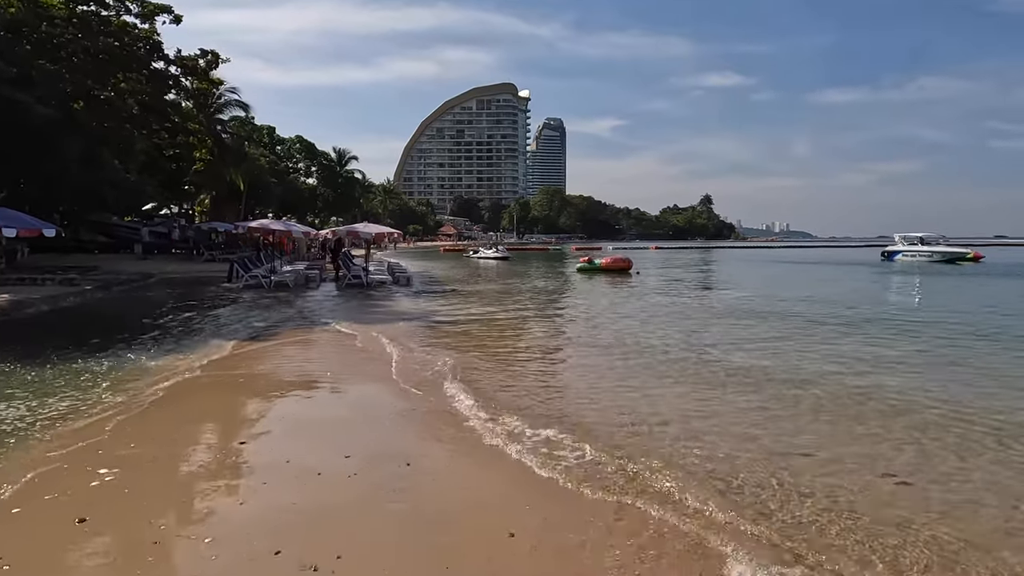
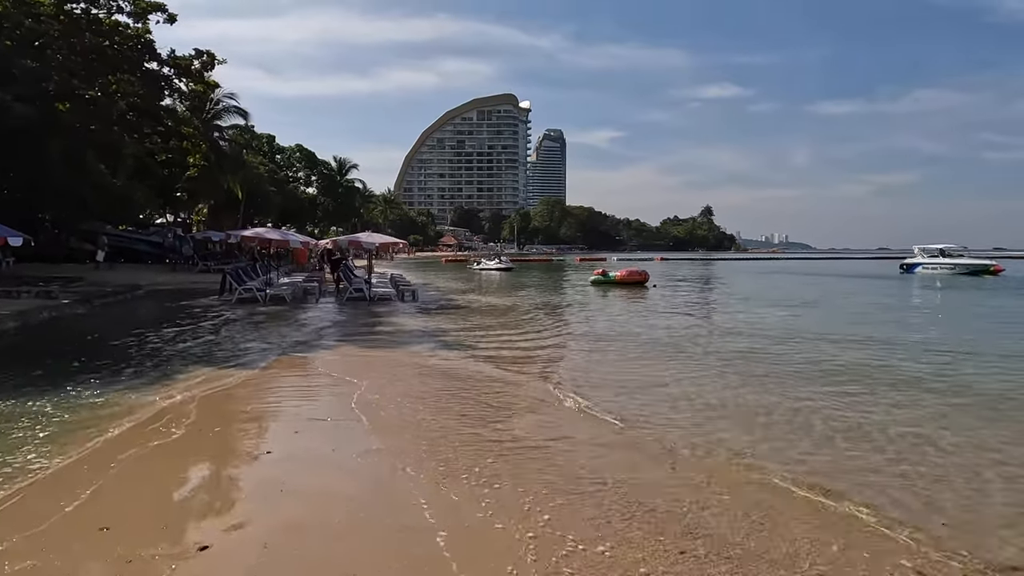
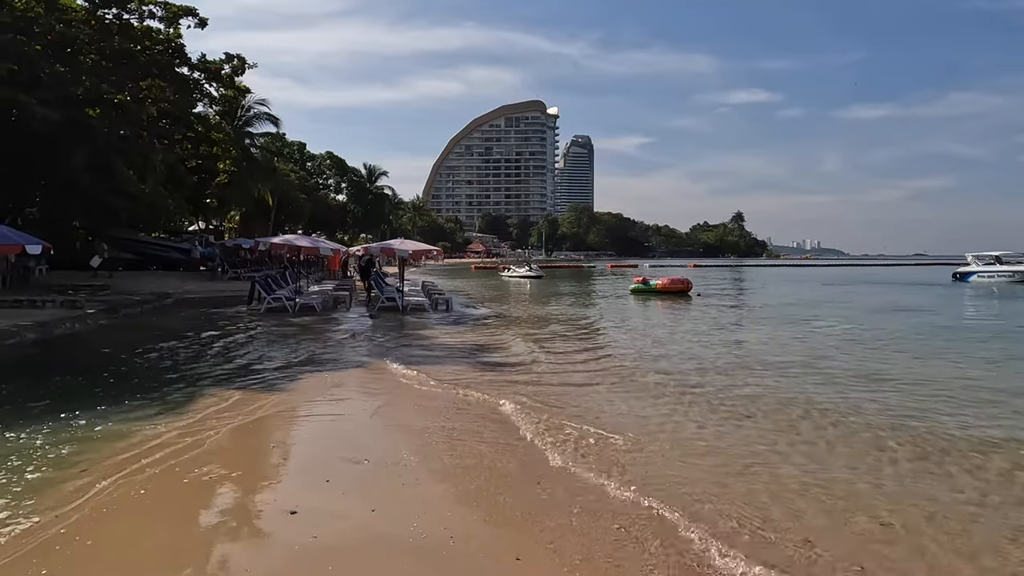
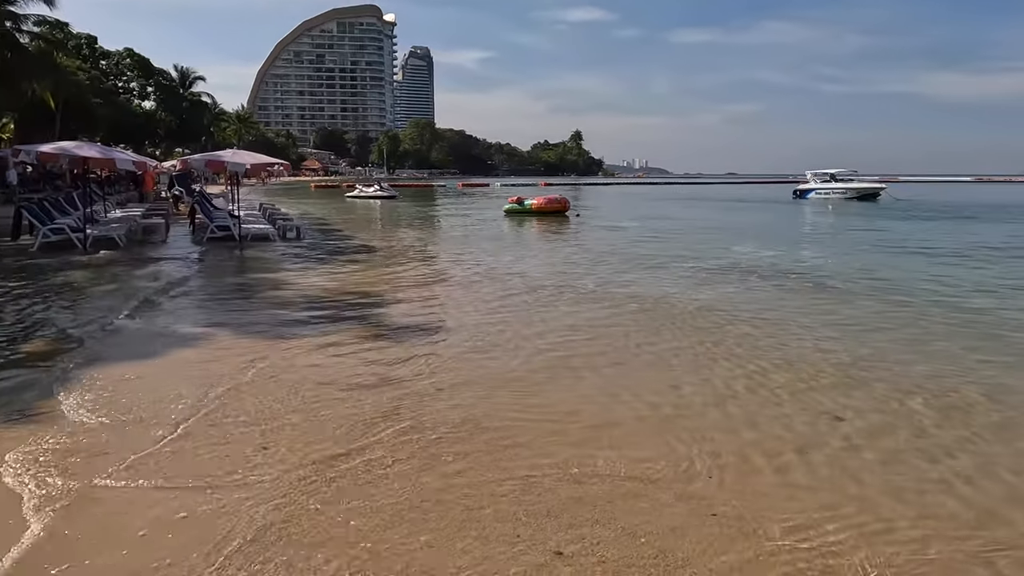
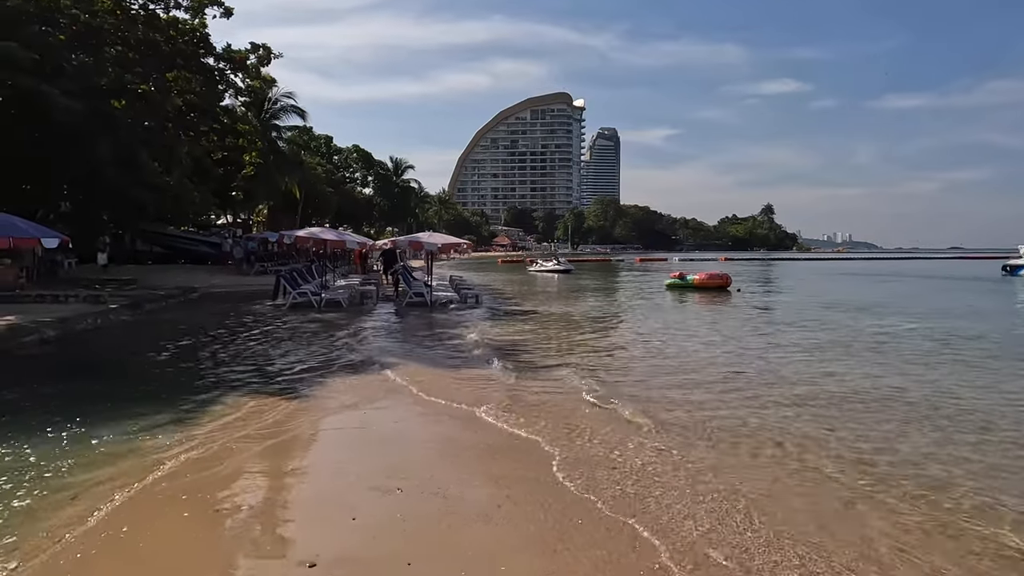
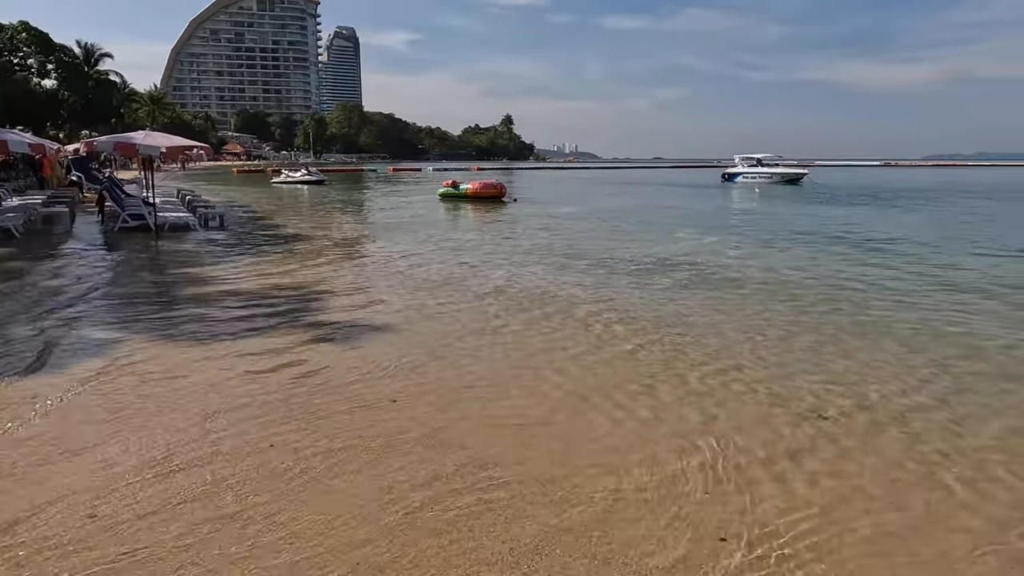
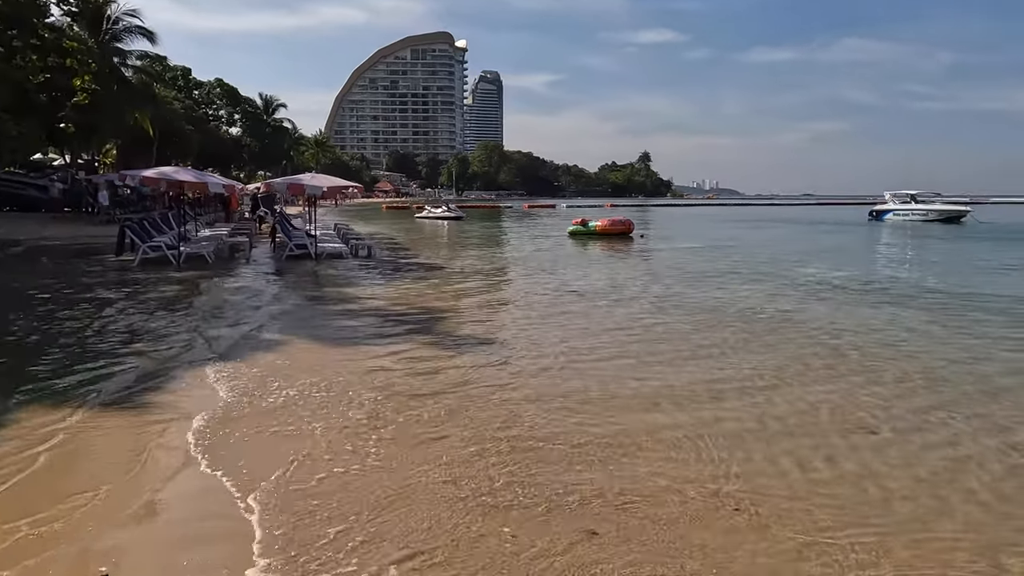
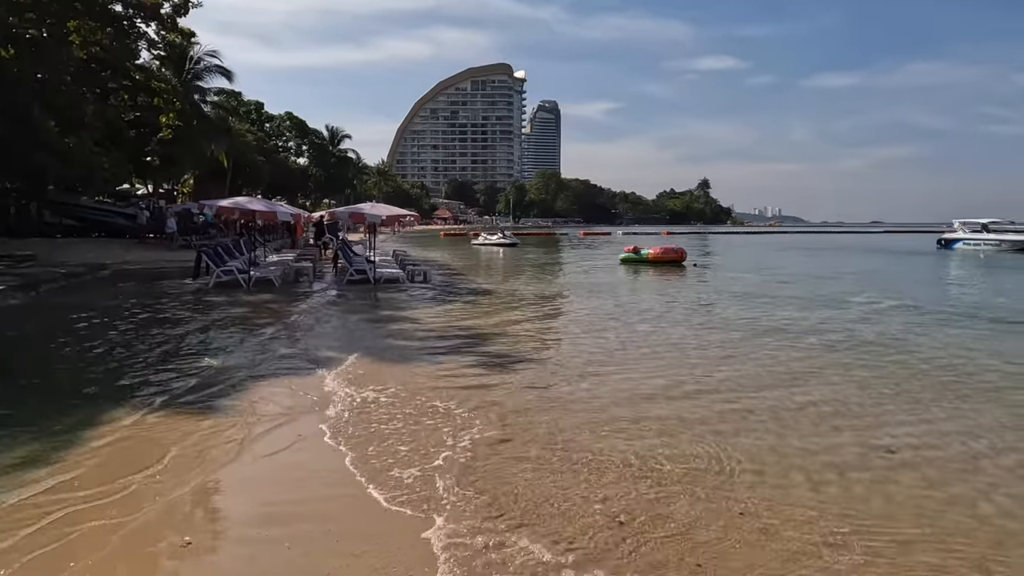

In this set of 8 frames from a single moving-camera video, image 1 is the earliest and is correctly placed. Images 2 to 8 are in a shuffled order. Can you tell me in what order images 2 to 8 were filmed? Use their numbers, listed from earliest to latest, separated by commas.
2, 3, 5, 8, 7, 4, 6
